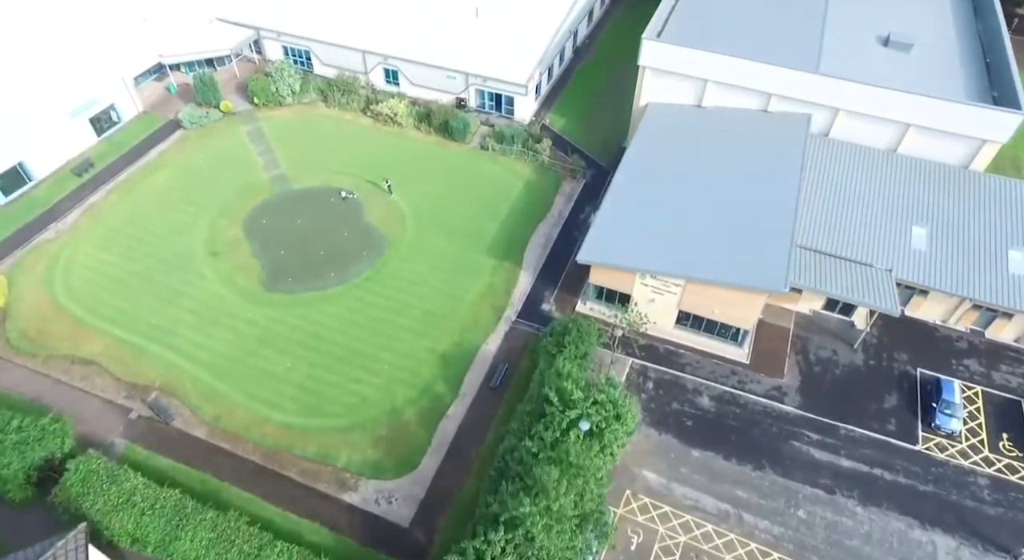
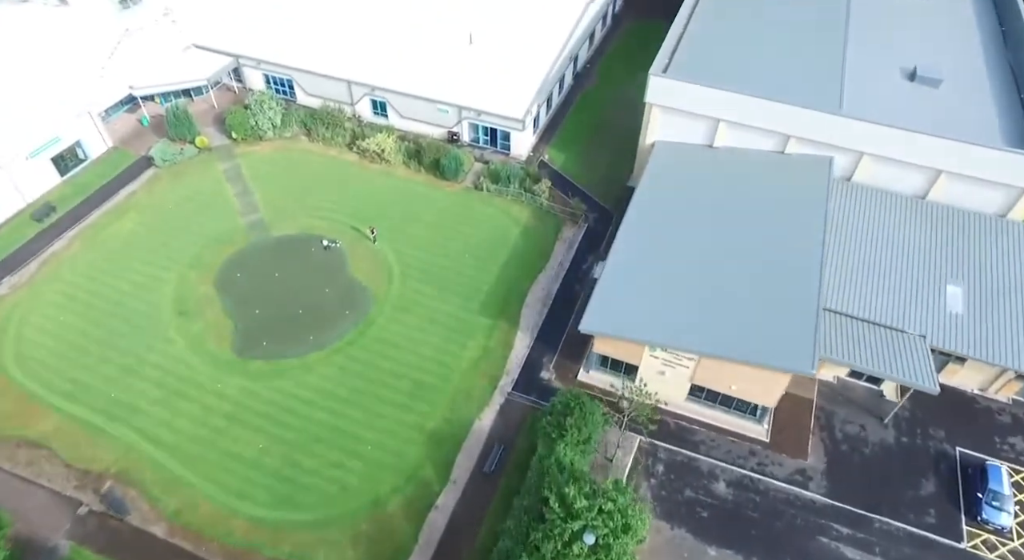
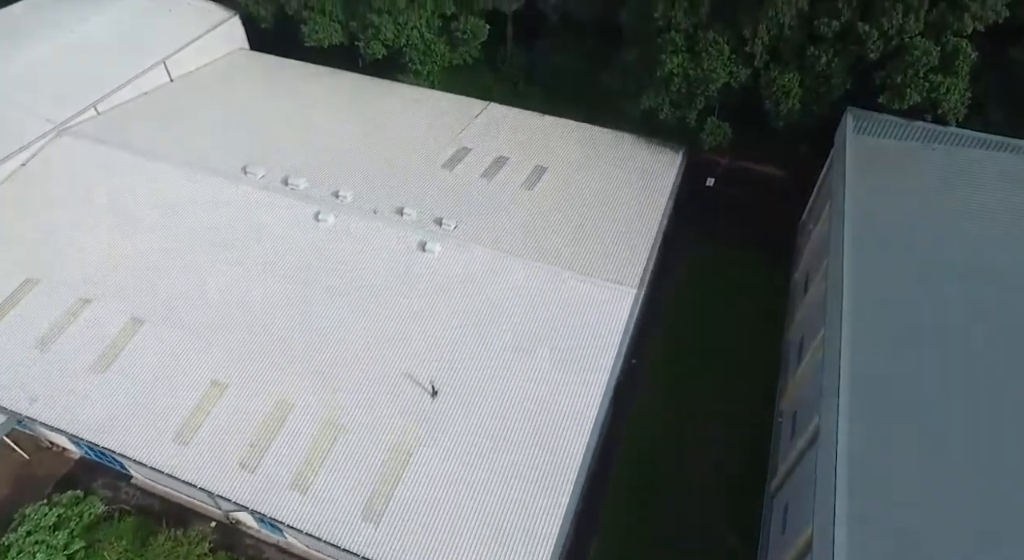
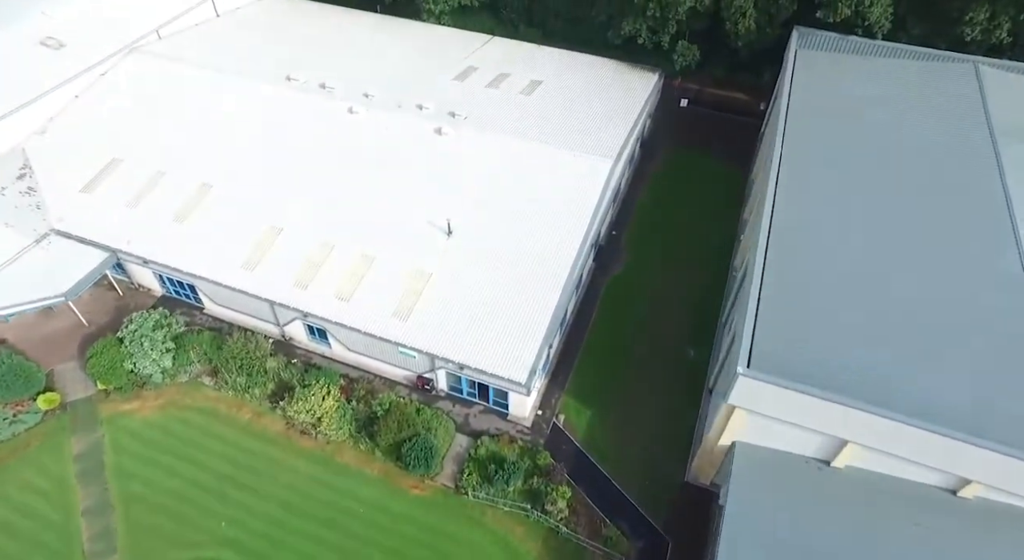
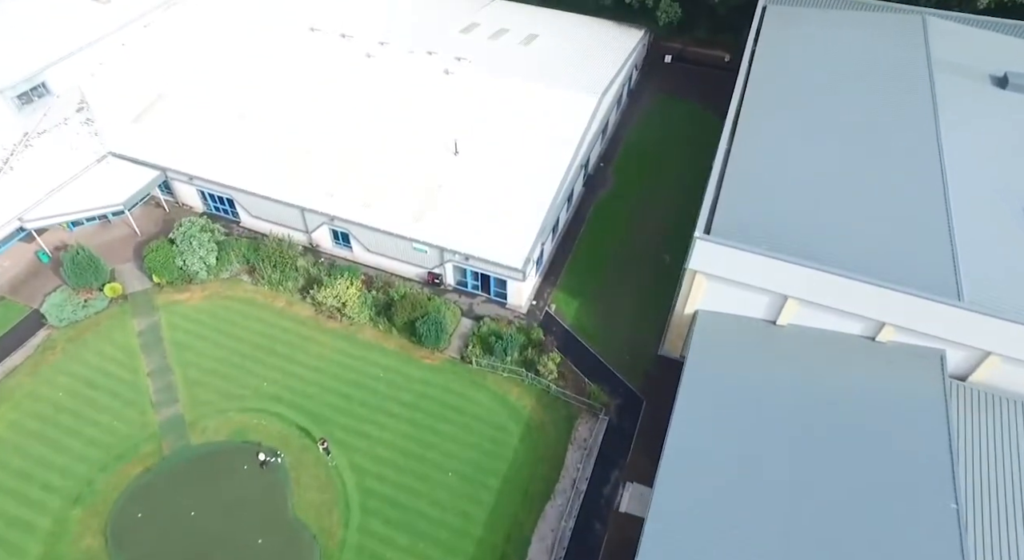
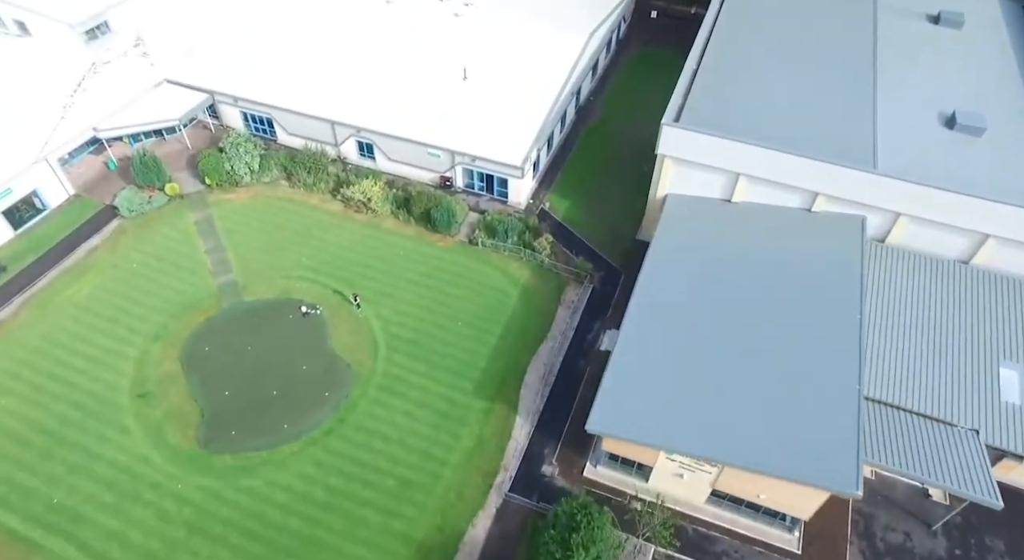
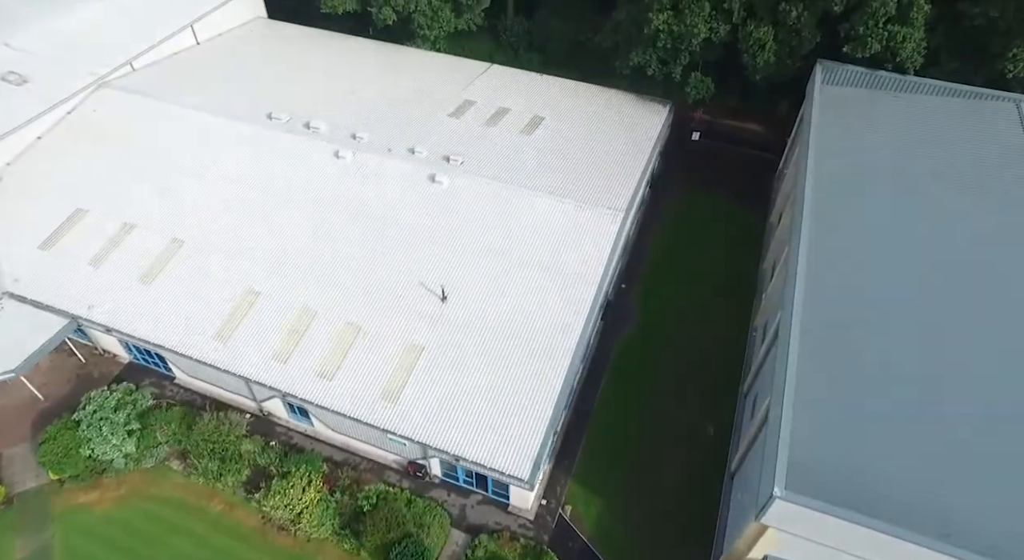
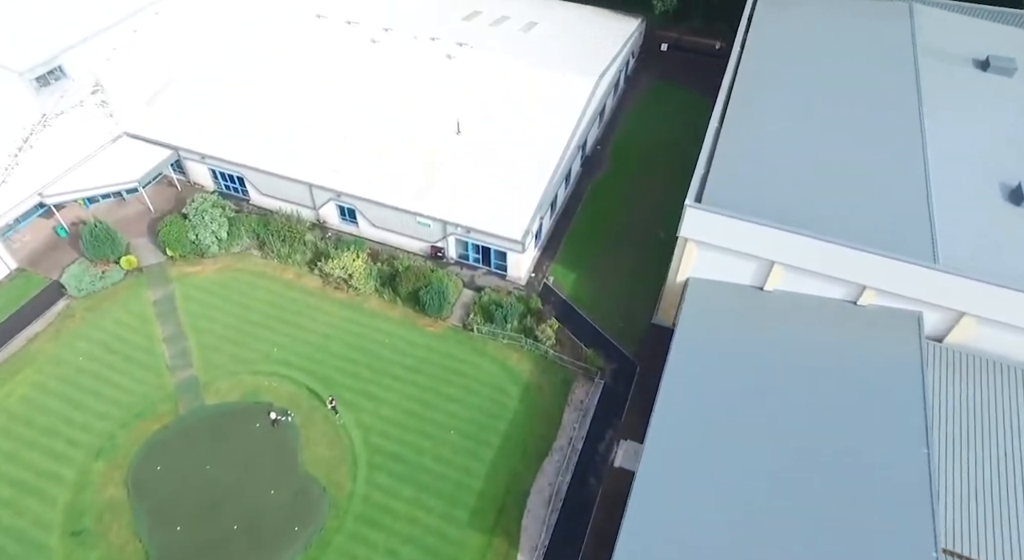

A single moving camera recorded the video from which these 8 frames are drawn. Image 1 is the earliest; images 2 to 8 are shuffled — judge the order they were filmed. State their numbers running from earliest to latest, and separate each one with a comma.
2, 6, 8, 5, 4, 7, 3
